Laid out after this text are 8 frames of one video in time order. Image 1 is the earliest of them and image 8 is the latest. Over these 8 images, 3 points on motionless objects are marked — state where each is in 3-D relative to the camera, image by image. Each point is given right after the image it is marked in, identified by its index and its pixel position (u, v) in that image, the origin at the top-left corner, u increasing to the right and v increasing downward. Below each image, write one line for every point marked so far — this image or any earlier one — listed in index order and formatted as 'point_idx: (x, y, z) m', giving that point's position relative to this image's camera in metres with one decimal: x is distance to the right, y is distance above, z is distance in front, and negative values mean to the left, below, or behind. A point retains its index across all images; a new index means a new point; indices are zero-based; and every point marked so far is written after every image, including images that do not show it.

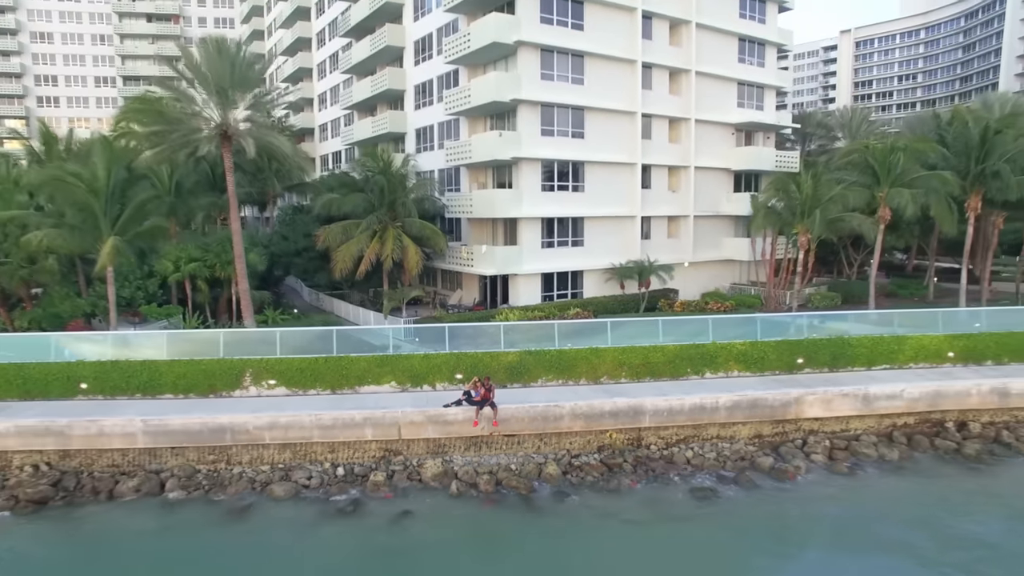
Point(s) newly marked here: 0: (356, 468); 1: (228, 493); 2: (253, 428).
0: (-4.1, -4.6, +17.5) m
1: (-7.1, -5.1, +16.7) m
2: (-6.8, -3.6, +17.5) m
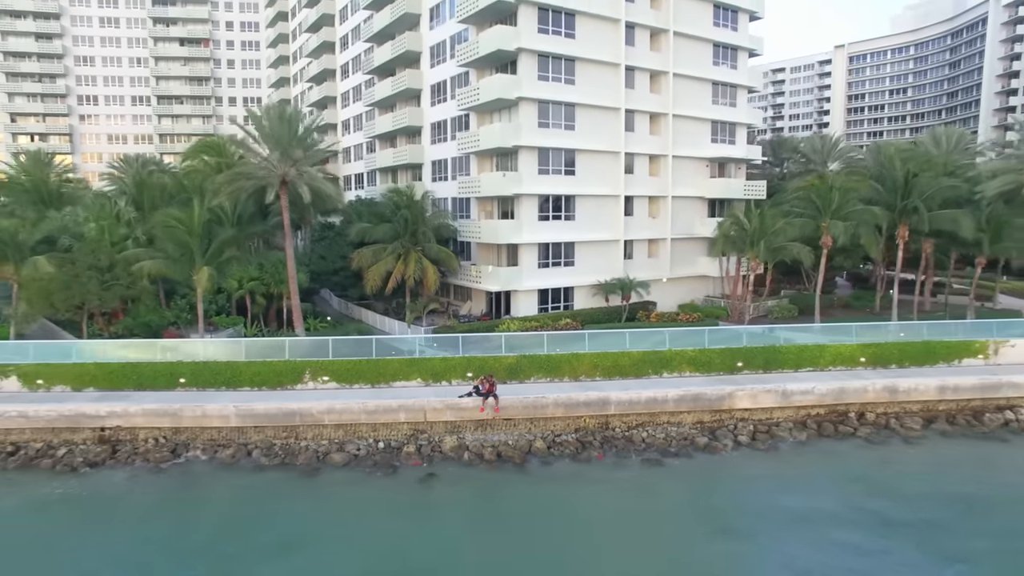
0: (-4.2, -5.3, +23.2) m
1: (-7.2, -5.8, +22.5) m
2: (-6.8, -4.3, +23.3) m
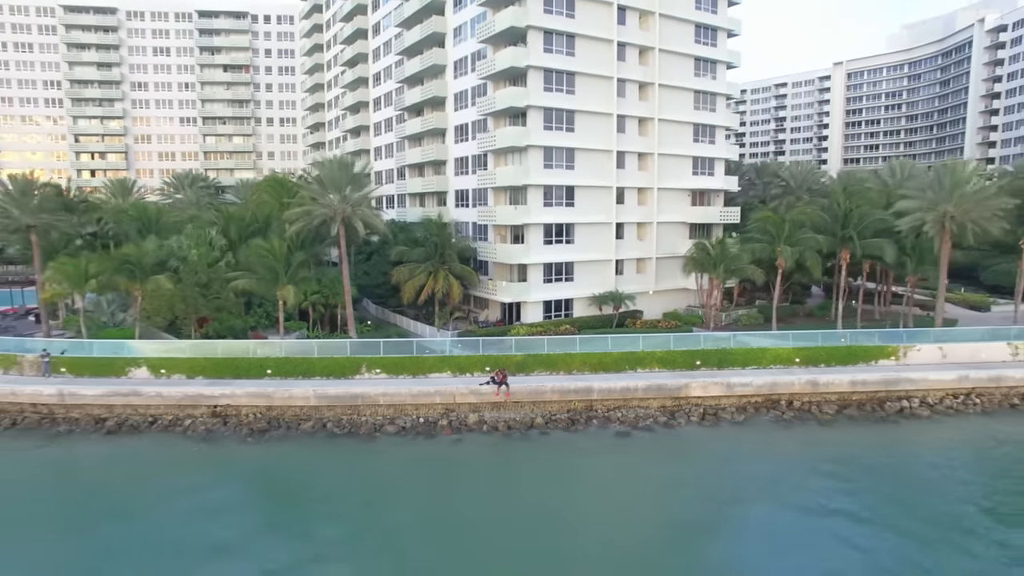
0: (-3.9, -6.0, +31.0) m
1: (-6.9, -6.5, +30.3) m
2: (-6.5, -5.0, +31.1) m
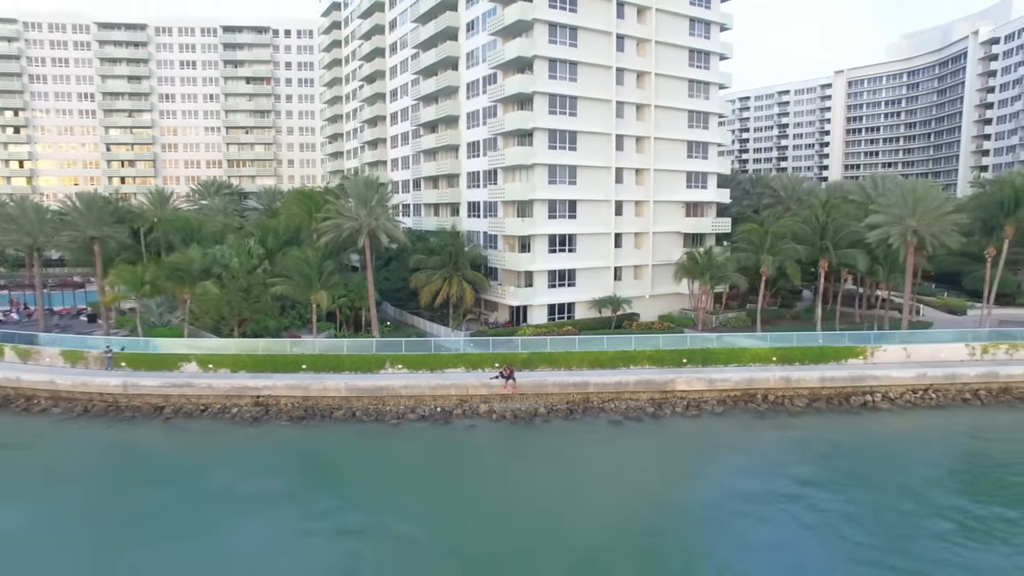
0: (-3.5, -6.4, +35.3) m
1: (-6.5, -6.8, +34.7) m
2: (-6.1, -5.3, +35.4) m
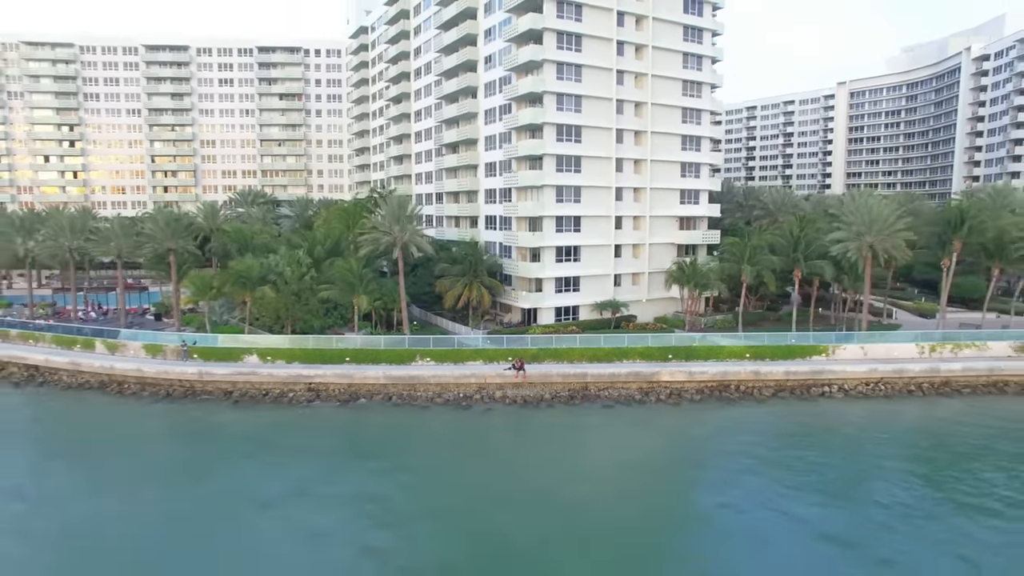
0: (-2.9, -6.7, +42.1) m
1: (-5.9, -7.1, +41.6) m
2: (-5.5, -5.7, +42.3) m
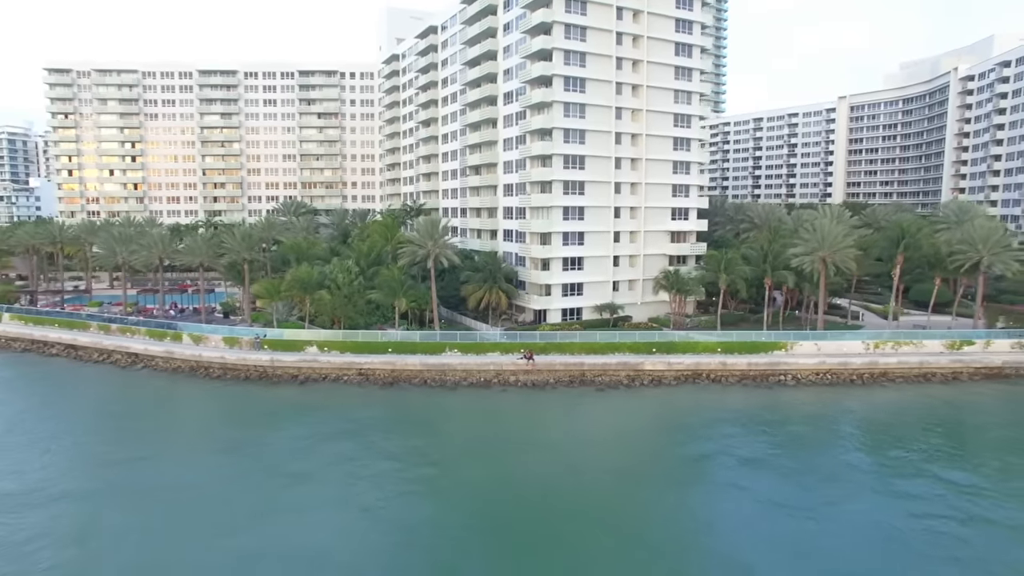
0: (-2.0, -7.1, +52.0) m
1: (-5.0, -7.5, +51.5) m
2: (-4.6, -6.0, +52.2) m
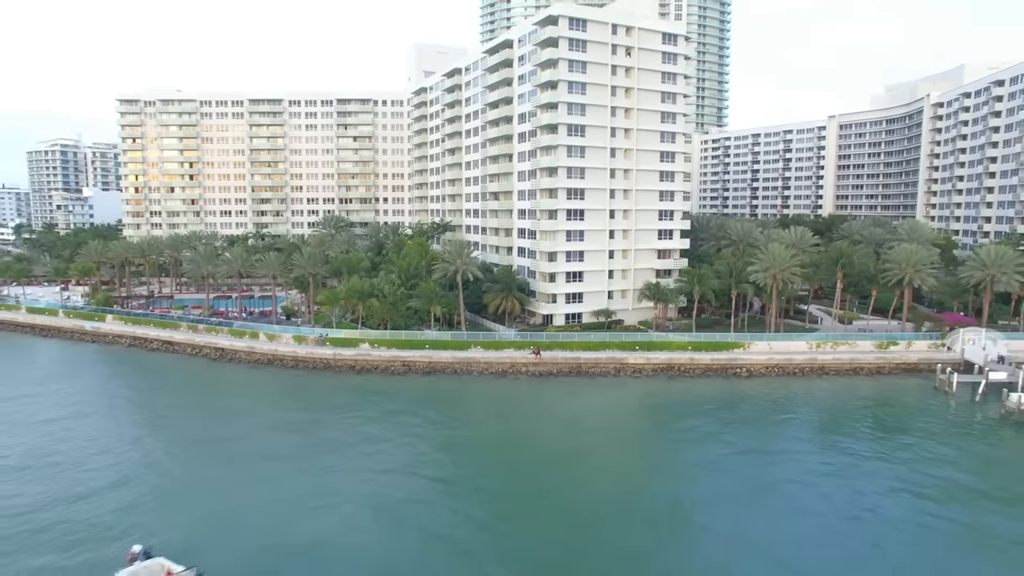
0: (-0.8, -8.1, +65.7) m
1: (-3.9, -8.5, +65.4) m
2: (-3.4, -7.0, +66.1) m
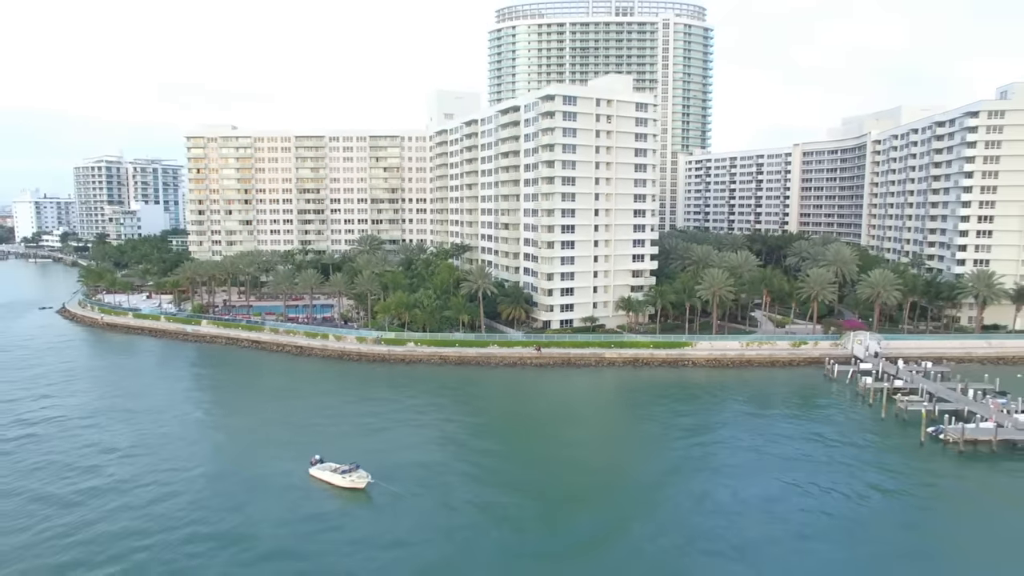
0: (+0.3, -9.9, +89.2) m
1: (-2.8, -10.3, +88.8) m
2: (-2.3, -8.9, +89.5) m
